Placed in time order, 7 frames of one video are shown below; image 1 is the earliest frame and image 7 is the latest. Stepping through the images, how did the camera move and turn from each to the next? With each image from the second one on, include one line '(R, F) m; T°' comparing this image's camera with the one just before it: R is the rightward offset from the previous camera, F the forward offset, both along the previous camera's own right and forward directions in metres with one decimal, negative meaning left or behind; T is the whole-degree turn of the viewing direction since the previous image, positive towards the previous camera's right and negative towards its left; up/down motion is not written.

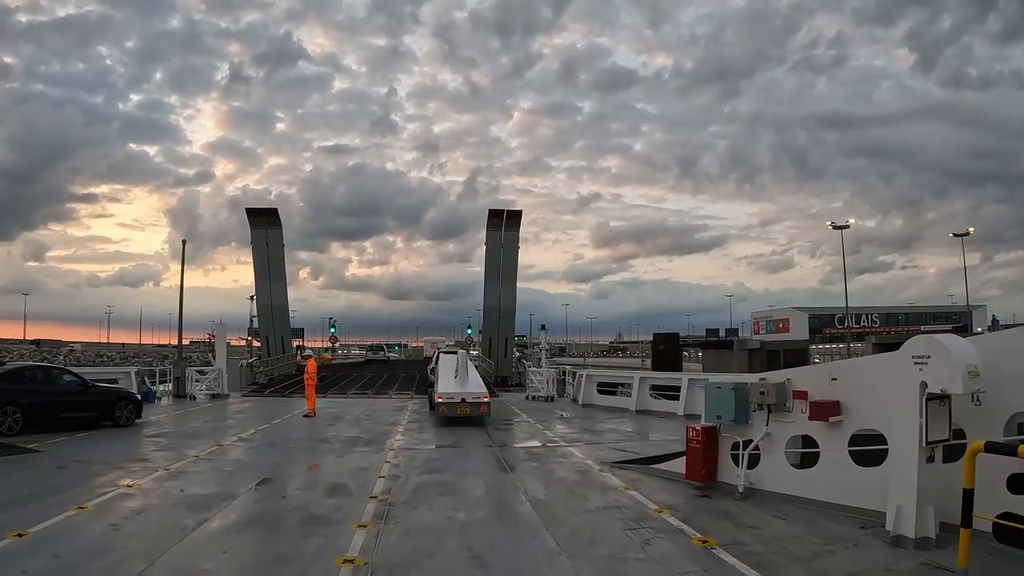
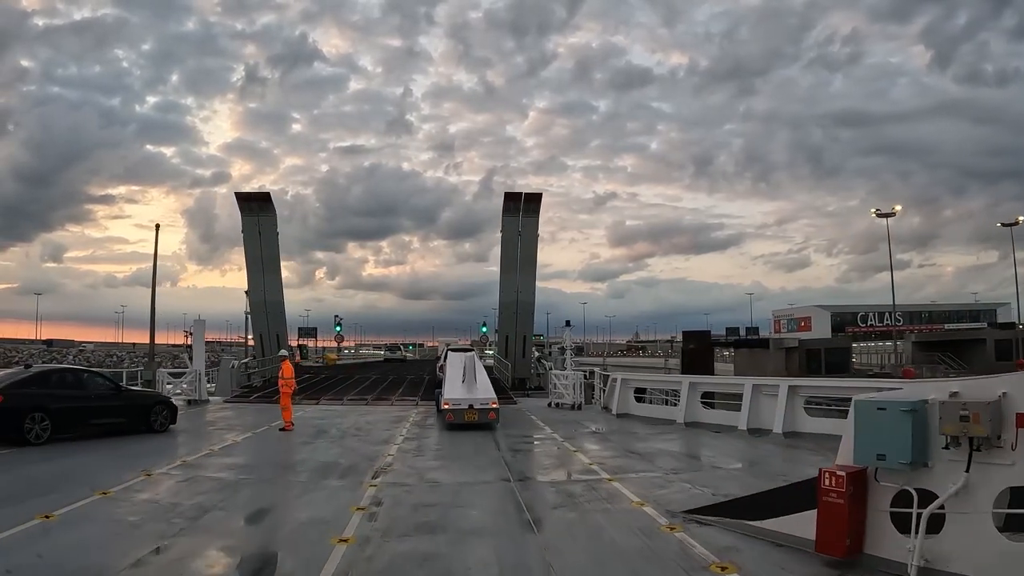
(-0.1, +2.8) m; -2°
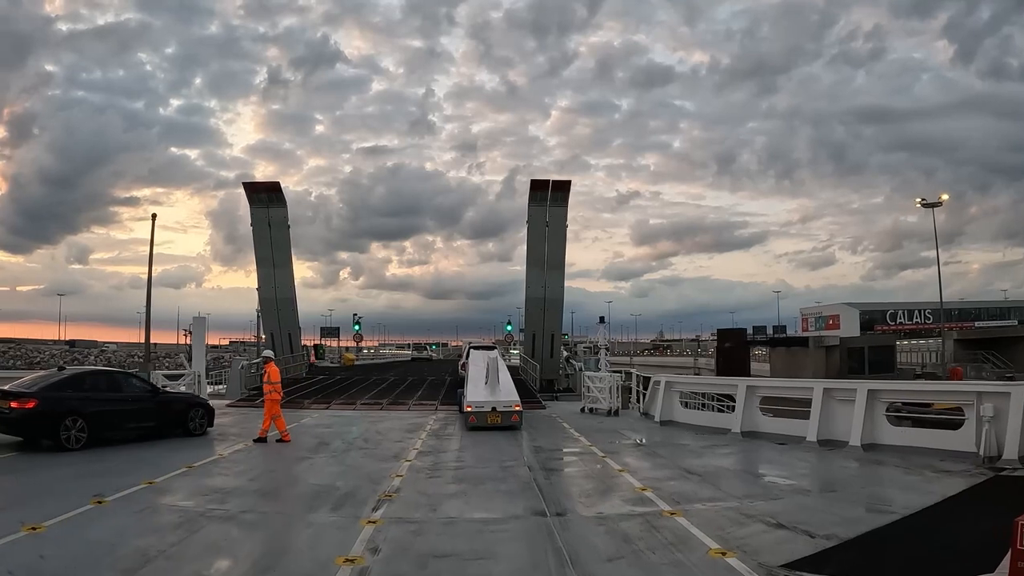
(-0.1, +1.7) m; -2°
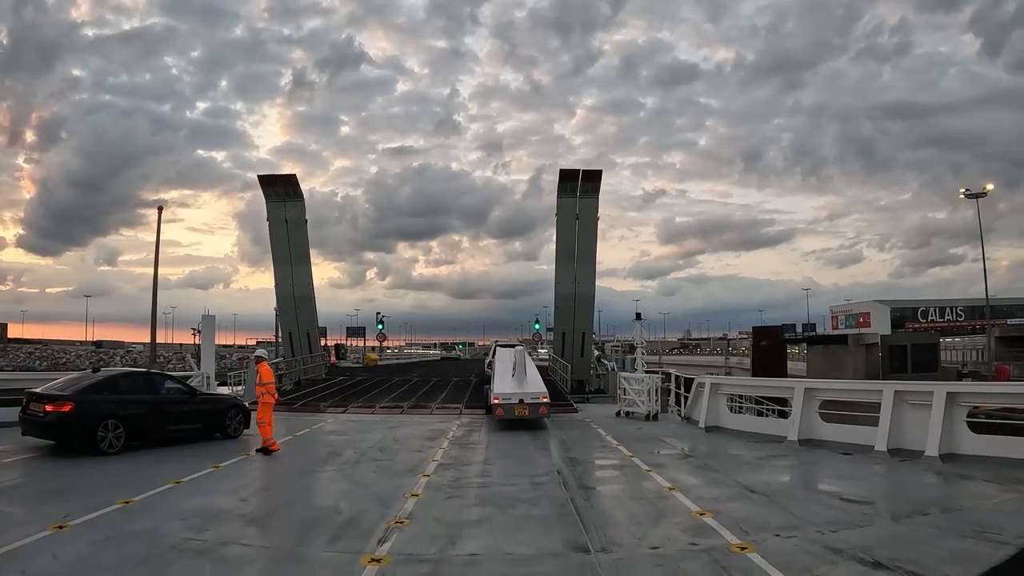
(-0.1, +1.1) m; -2°
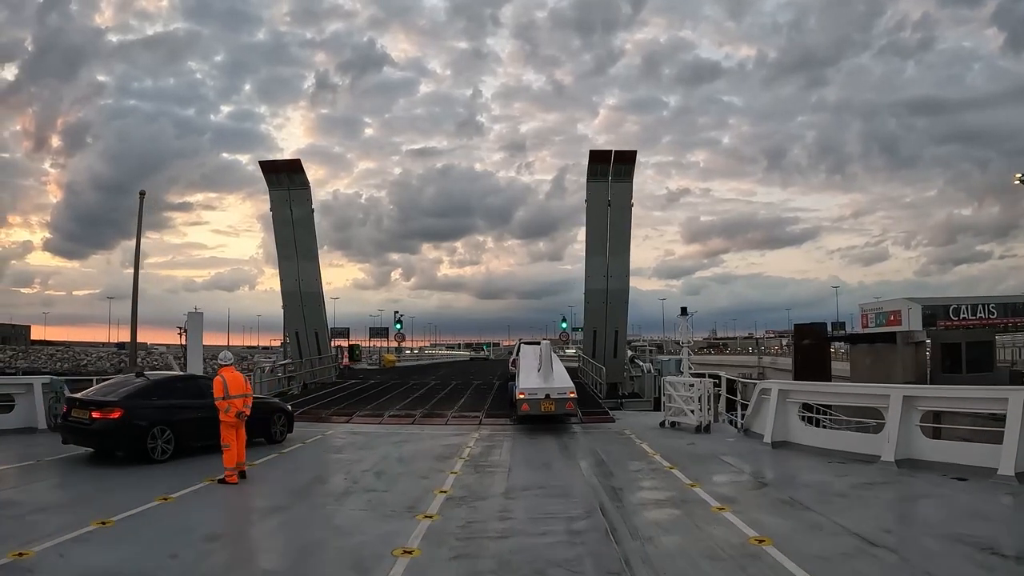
(0.0, +1.9) m; -2°
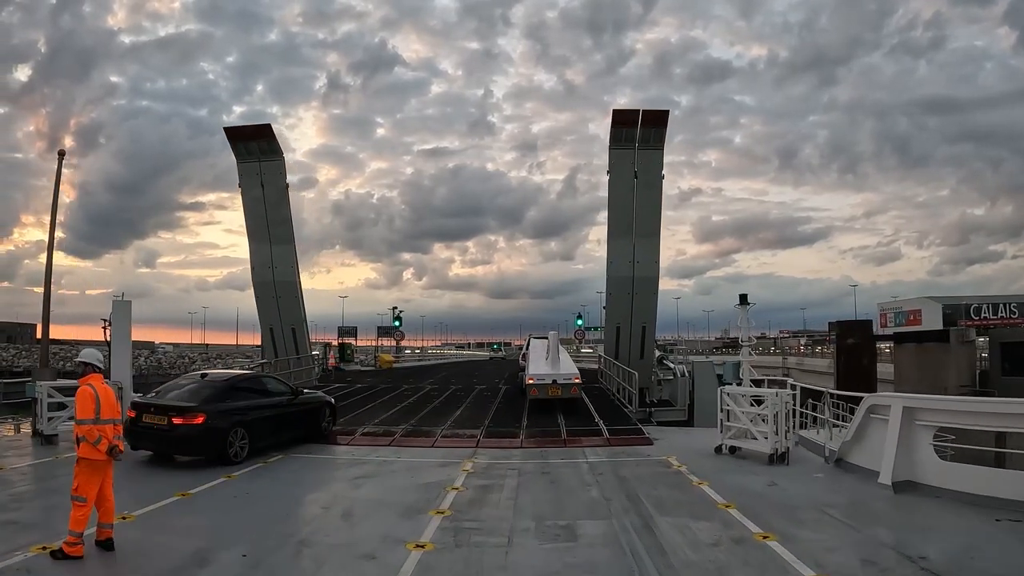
(+0.1, +3.1) m; -1°
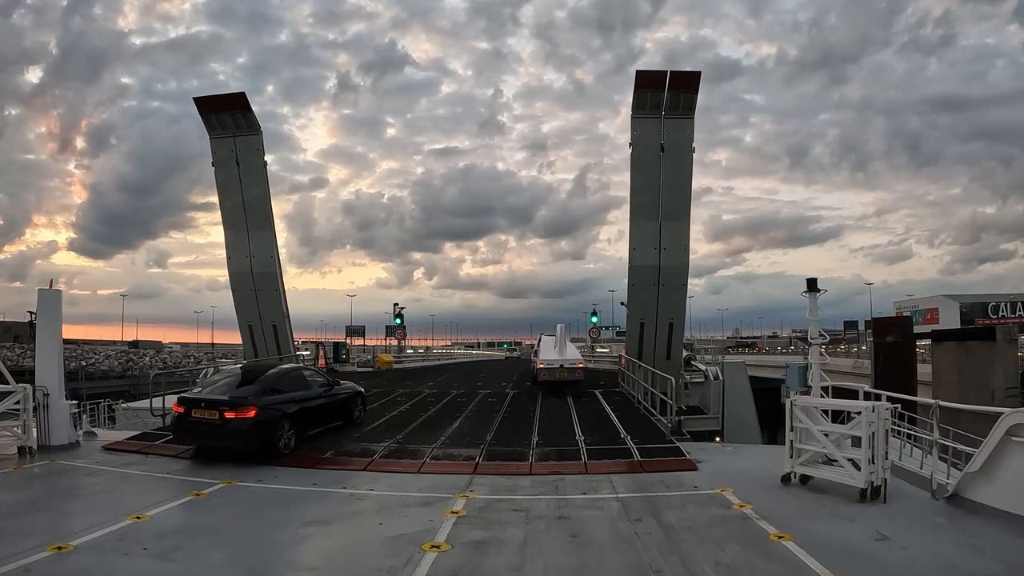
(+0.1, +2.1) m; -1°
